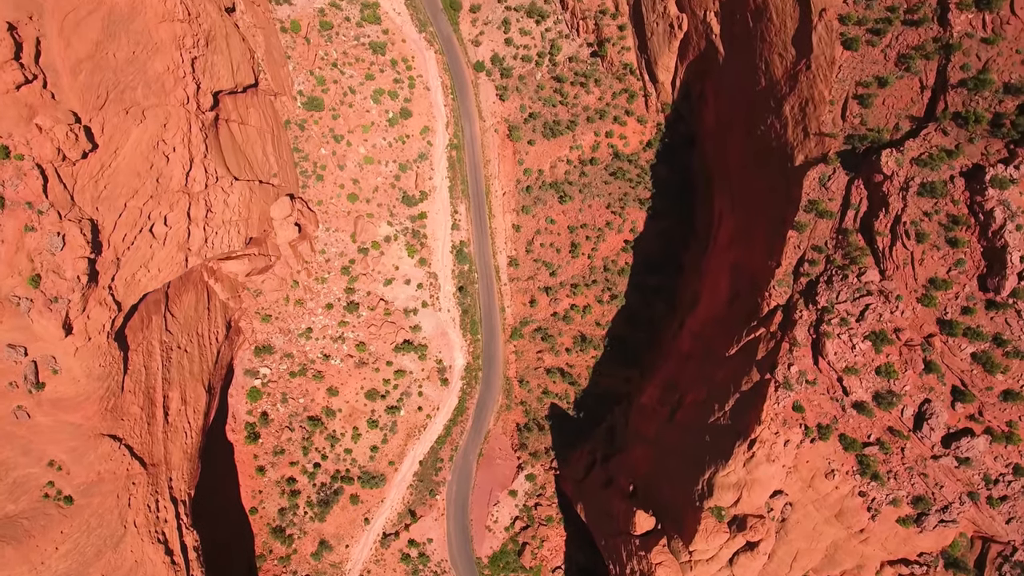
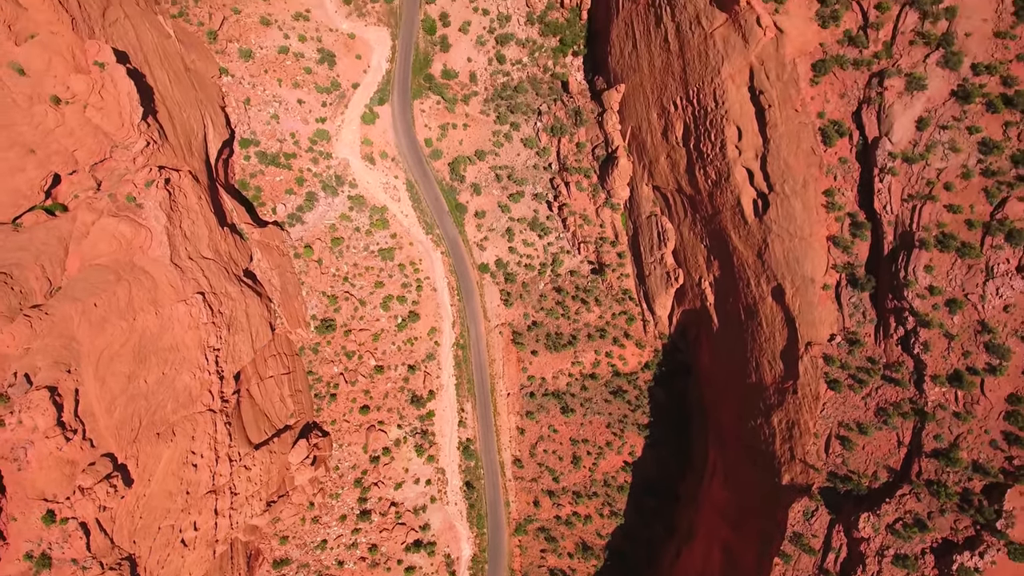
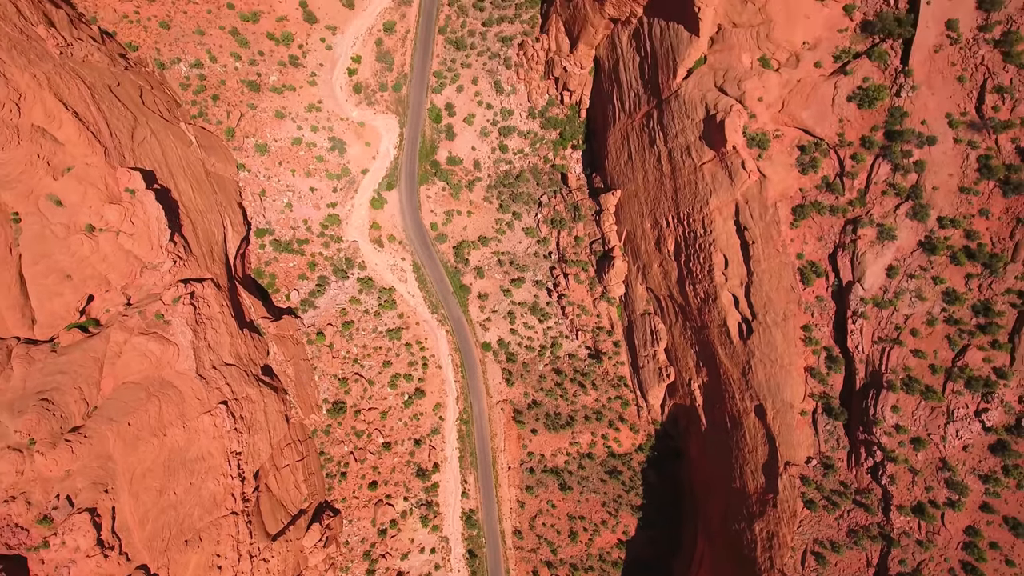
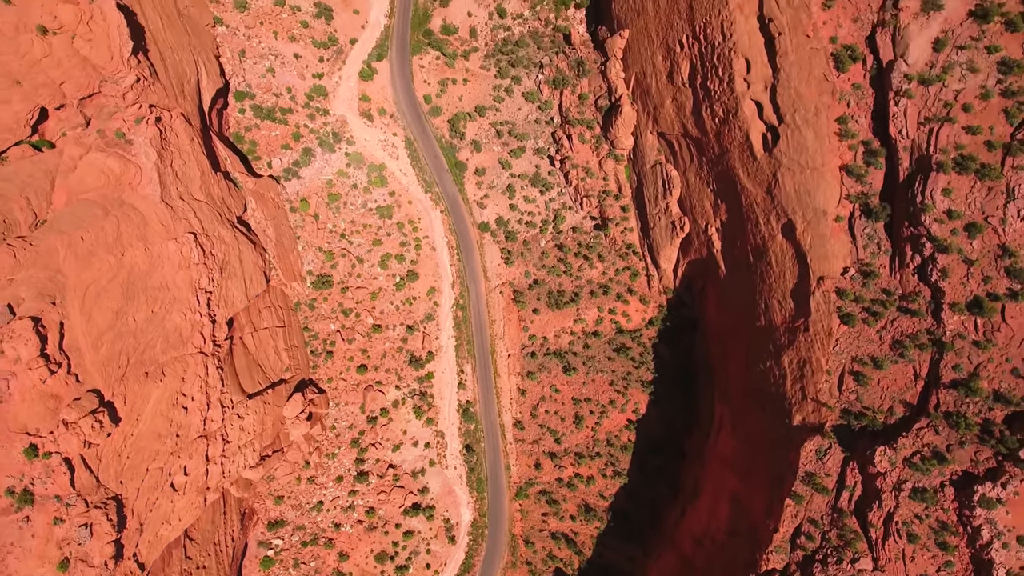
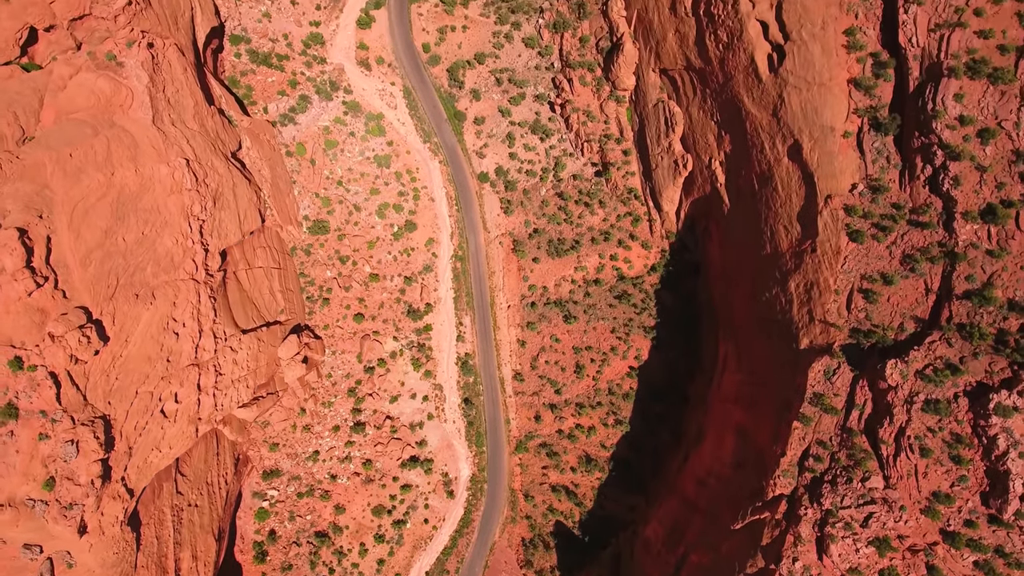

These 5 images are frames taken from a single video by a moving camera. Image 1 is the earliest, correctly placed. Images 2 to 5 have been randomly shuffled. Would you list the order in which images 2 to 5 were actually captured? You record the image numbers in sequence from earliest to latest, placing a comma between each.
5, 4, 2, 3
